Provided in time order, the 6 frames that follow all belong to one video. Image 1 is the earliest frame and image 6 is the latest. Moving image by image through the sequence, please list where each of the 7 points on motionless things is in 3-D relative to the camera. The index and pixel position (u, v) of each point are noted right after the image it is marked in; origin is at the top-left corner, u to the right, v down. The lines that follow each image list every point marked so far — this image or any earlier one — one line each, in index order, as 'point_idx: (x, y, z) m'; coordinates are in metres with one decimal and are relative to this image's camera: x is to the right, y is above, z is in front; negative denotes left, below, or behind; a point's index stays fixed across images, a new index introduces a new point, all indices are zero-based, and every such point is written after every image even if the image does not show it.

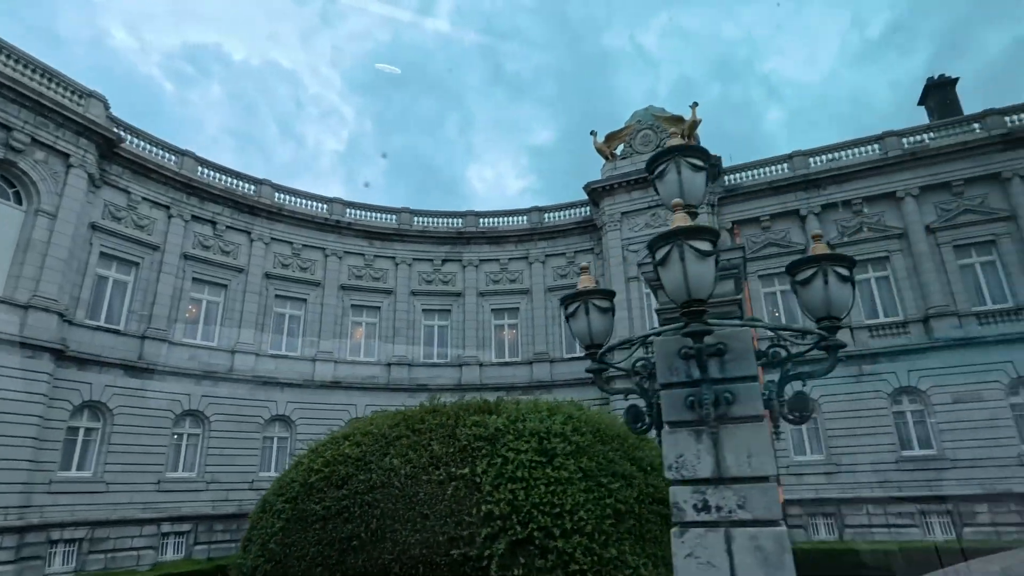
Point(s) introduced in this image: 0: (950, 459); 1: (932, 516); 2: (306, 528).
0: (+14.5, -5.7, +19.8) m
1: (+13.8, -7.4, +19.5) m
2: (-3.4, -4.0, +10.0) m
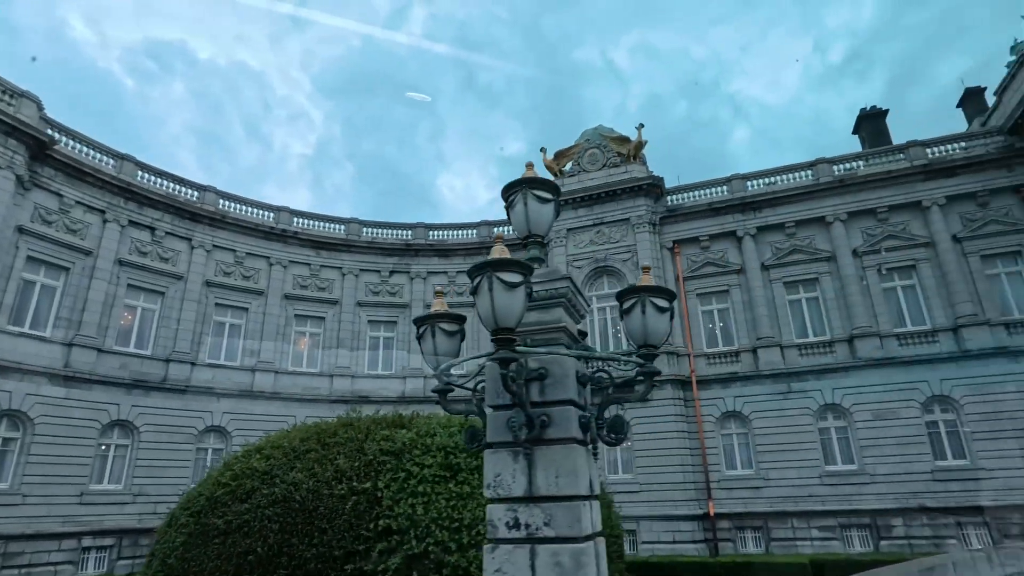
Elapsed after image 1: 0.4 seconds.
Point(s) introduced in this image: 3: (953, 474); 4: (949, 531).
0: (+12.3, -6.5, +20.6) m
1: (+11.5, -8.2, +20.3) m
2: (-5.0, -4.2, +9.9) m
3: (+14.7, -6.2, +19.9) m
4: (+14.2, -7.8, +19.4) m
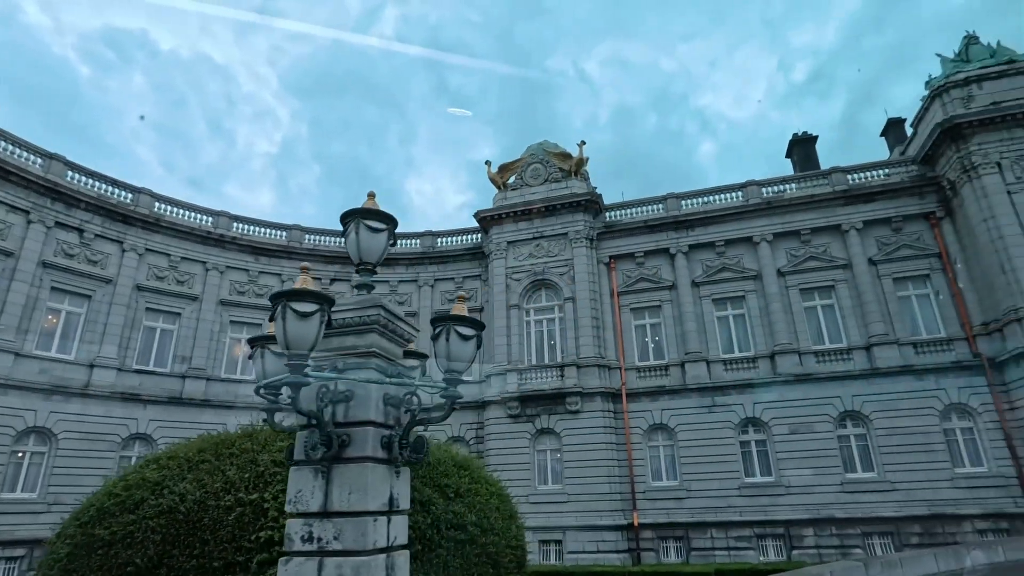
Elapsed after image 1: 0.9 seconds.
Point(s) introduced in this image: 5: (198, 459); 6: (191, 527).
0: (+9.8, -7.1, +21.5) m
1: (+9.0, -8.8, +21.0) m
2: (-6.9, -4.4, +9.8) m
3: (+12.2, -6.9, +20.9) m
4: (+11.7, -8.6, +20.3) m
5: (-5.6, -3.1, +10.7) m
6: (-5.1, -3.8, +9.5) m
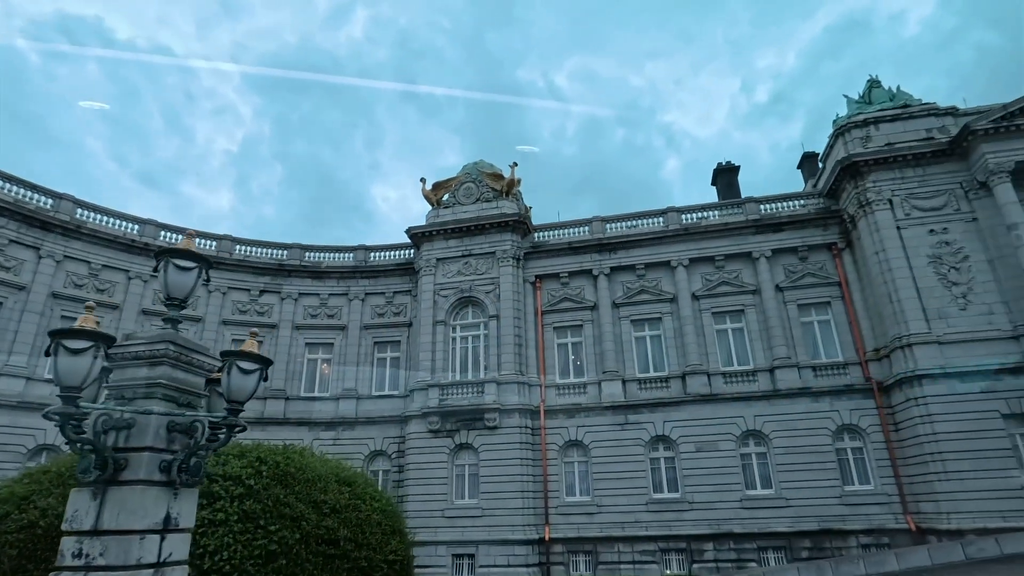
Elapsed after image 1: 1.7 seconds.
0: (+6.6, -8.0, +22.4) m
1: (+5.8, -9.7, +21.9) m
2: (-9.3, -4.6, +9.9) m
3: (+9.1, -7.9, +22.0) m
4: (+8.5, -9.5, +21.3) m
5: (-8.0, -3.4, +10.8) m
6: (-7.5, -4.1, +9.7) m
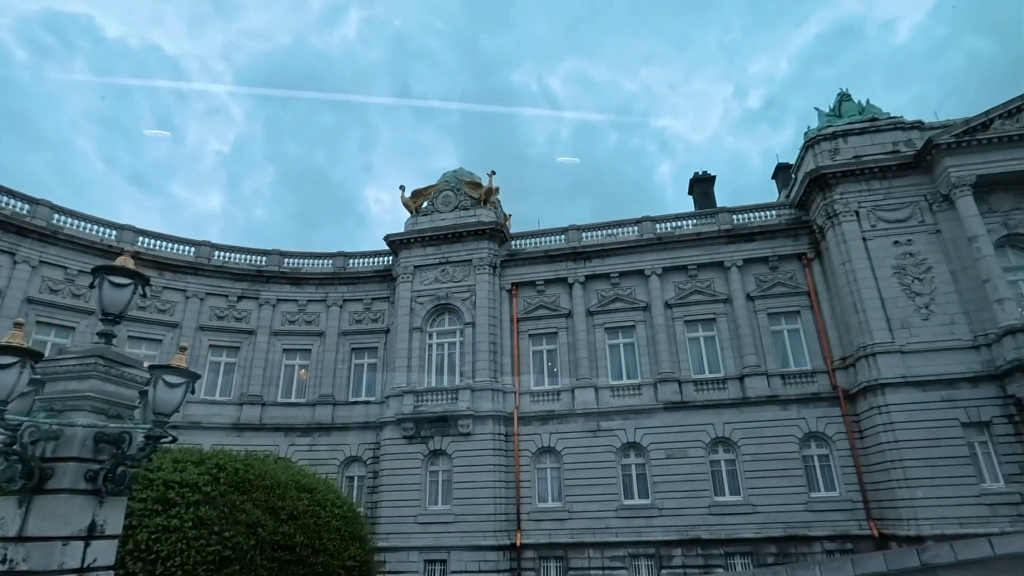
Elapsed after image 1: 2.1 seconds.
0: (+5.6, -8.4, +22.7) m
1: (+4.7, -10.0, +22.2) m
2: (-10.2, -4.8, +10.0) m
3: (+8.0, -8.2, +22.3) m
4: (+7.5, -9.8, +21.6) m
5: (-8.9, -3.5, +11.0) m
6: (-8.3, -4.3, +9.8) m
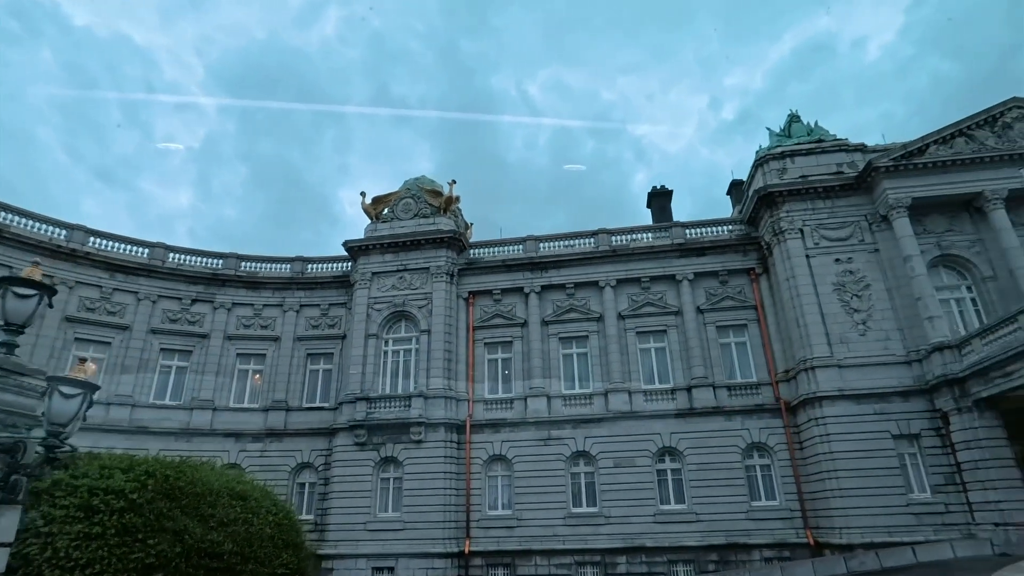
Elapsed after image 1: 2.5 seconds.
0: (+3.6, -8.8, +23.1) m
1: (+2.8, -10.5, +22.5) m
2: (-11.5, -4.8, +9.8) m
3: (+6.1, -8.7, +22.8) m
4: (+5.5, -10.3, +22.1) m
5: (-10.3, -3.6, +10.8) m
6: (-9.6, -4.3, +9.7) m
